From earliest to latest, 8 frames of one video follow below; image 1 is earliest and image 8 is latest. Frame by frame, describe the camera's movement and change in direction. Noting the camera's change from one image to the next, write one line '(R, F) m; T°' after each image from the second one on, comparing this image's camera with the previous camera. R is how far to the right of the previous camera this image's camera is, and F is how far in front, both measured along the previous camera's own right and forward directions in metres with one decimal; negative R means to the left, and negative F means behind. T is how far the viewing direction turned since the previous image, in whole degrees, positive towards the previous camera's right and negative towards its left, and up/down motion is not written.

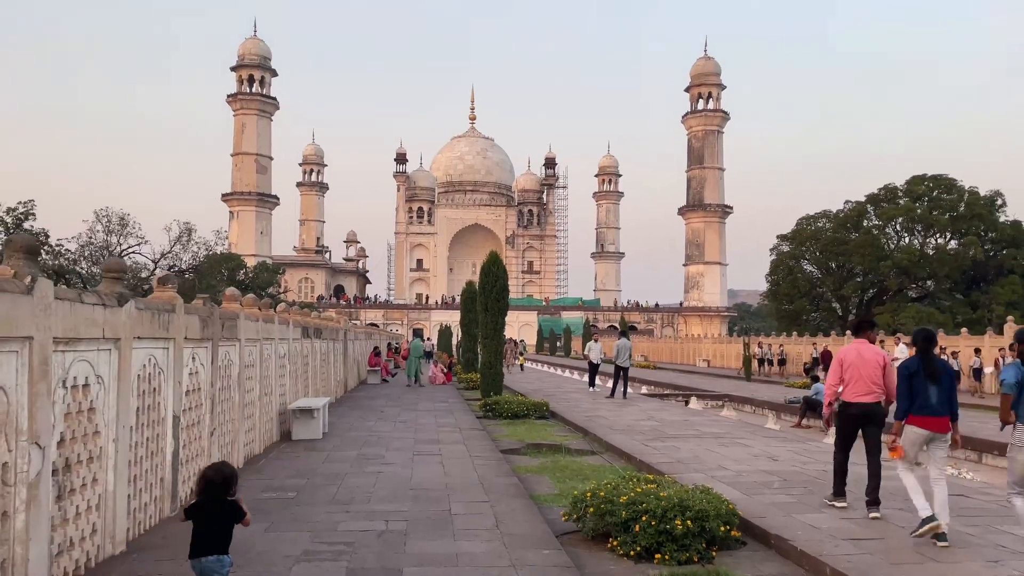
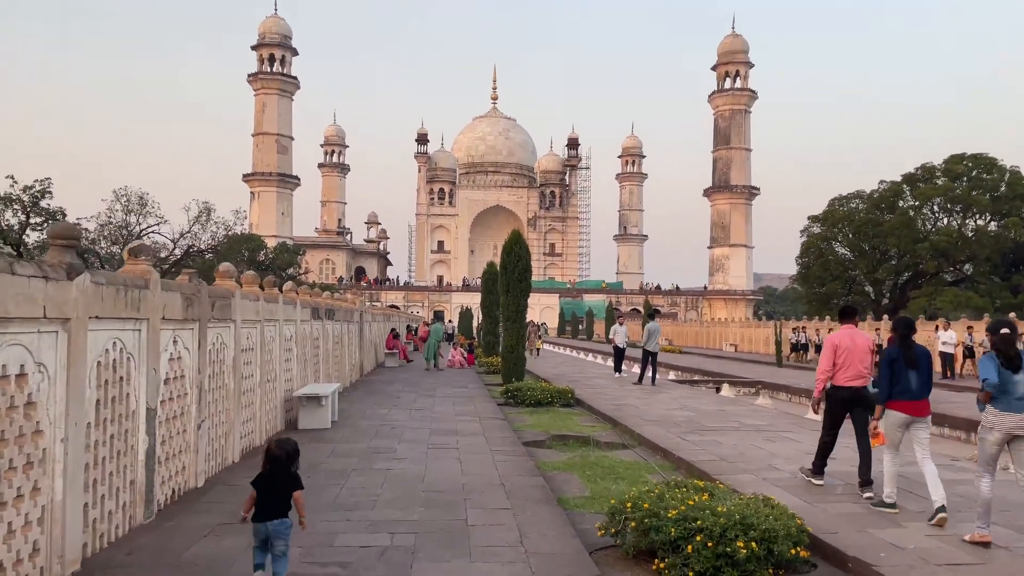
(0.0, +0.8) m; -2°
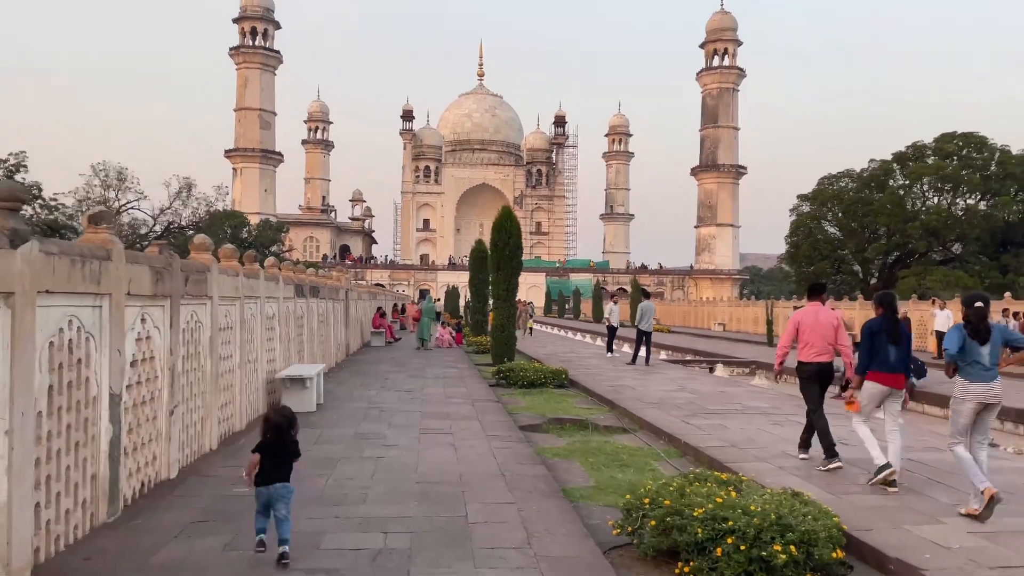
(-0.1, +0.4) m; +1°
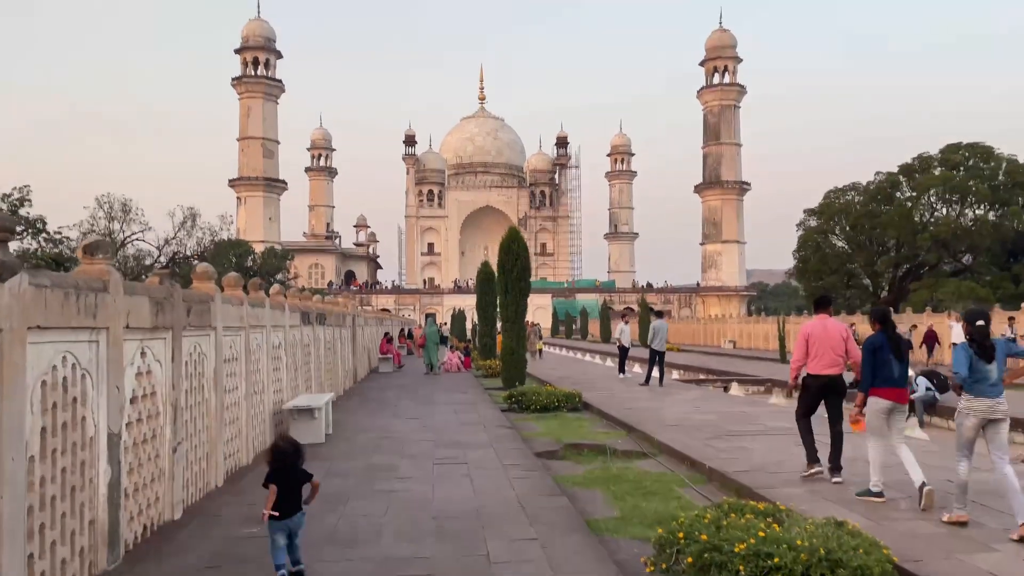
(-0.1, +0.2) m; 0°
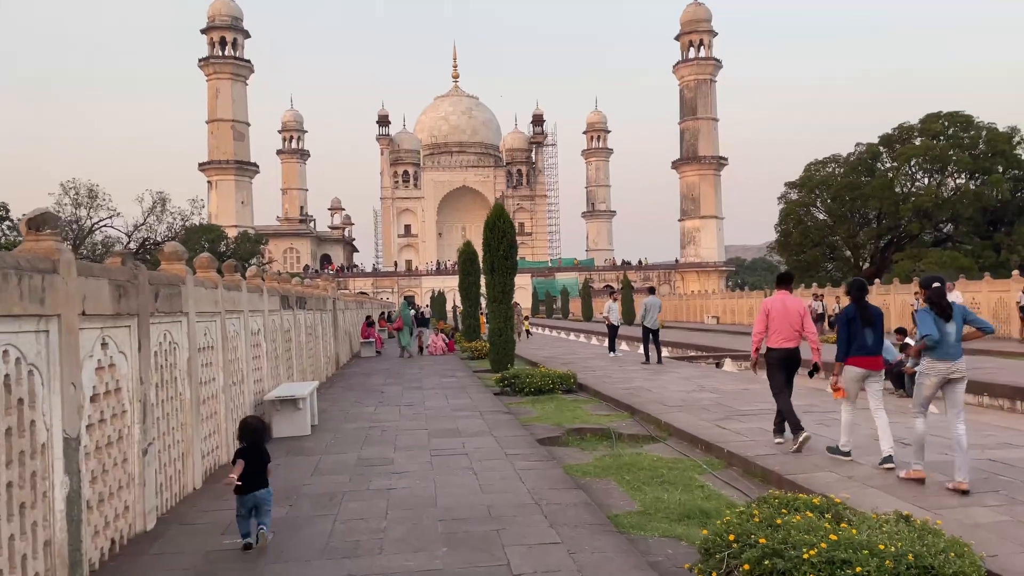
(-0.2, +0.5) m; +2°
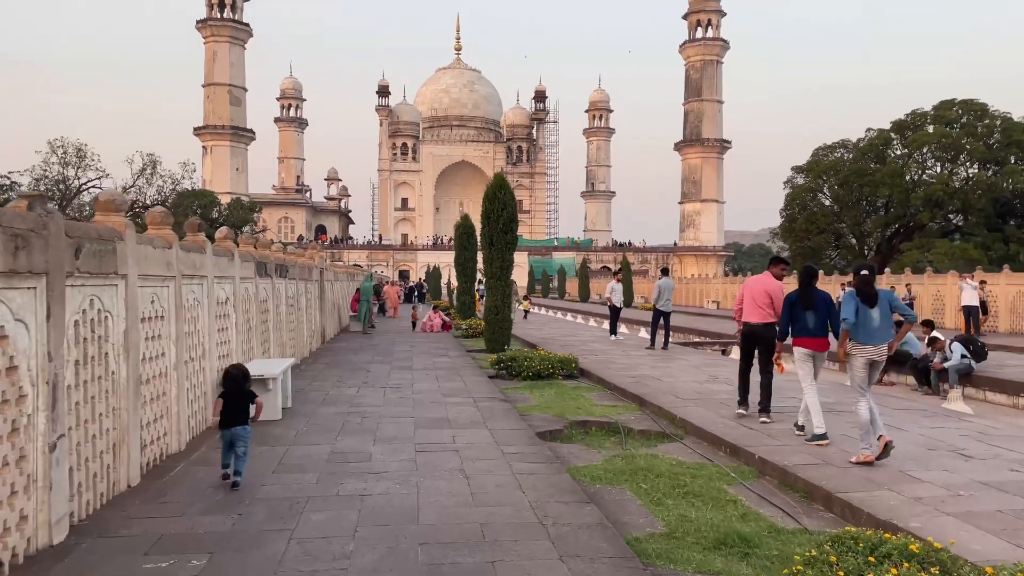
(-0.1, +0.9) m; 0°
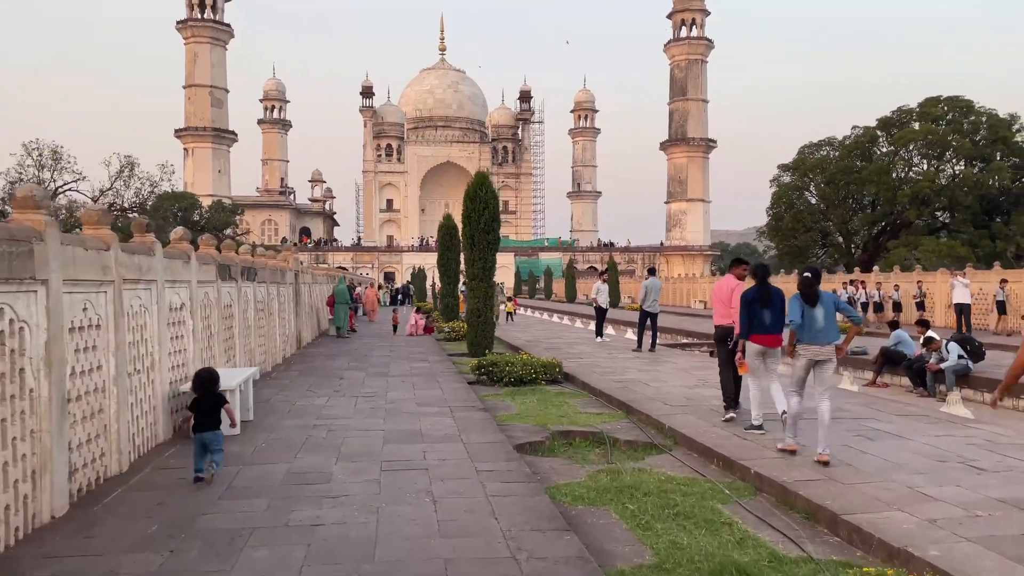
(+0.1, +0.4) m; +1°
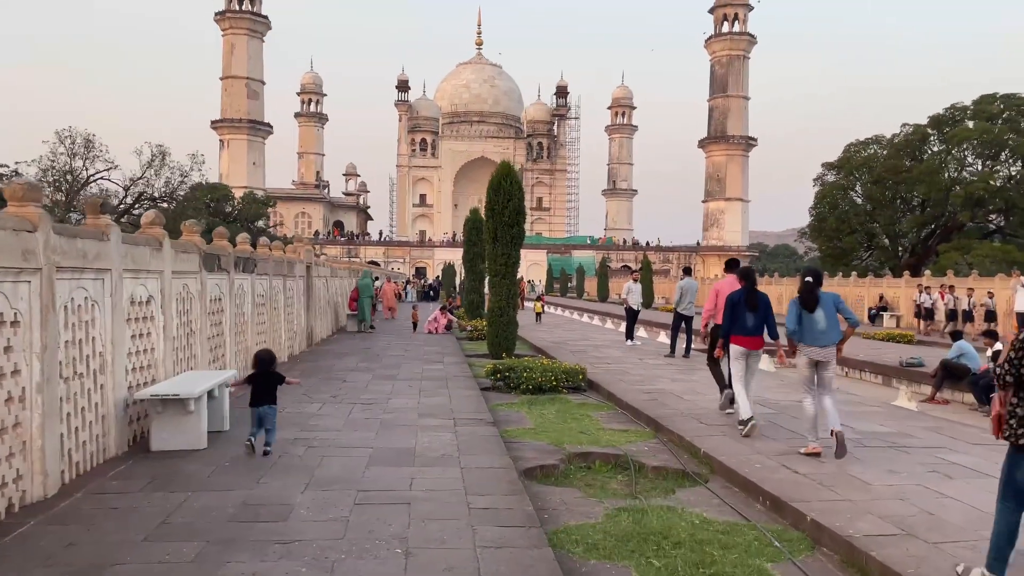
(+0.1, +0.9) m; -2°
